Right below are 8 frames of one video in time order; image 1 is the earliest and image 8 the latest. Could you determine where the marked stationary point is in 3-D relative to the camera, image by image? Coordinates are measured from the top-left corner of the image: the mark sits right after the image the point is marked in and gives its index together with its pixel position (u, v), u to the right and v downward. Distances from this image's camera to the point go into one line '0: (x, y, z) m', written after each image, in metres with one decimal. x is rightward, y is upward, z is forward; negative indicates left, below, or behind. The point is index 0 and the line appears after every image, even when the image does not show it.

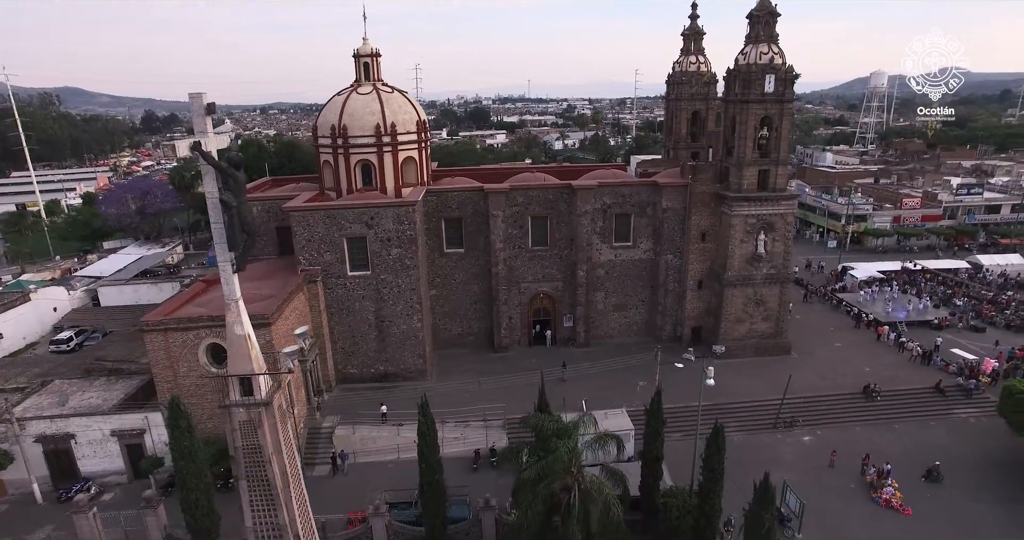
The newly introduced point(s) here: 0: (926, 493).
0: (+12.3, -6.6, +18.6) m
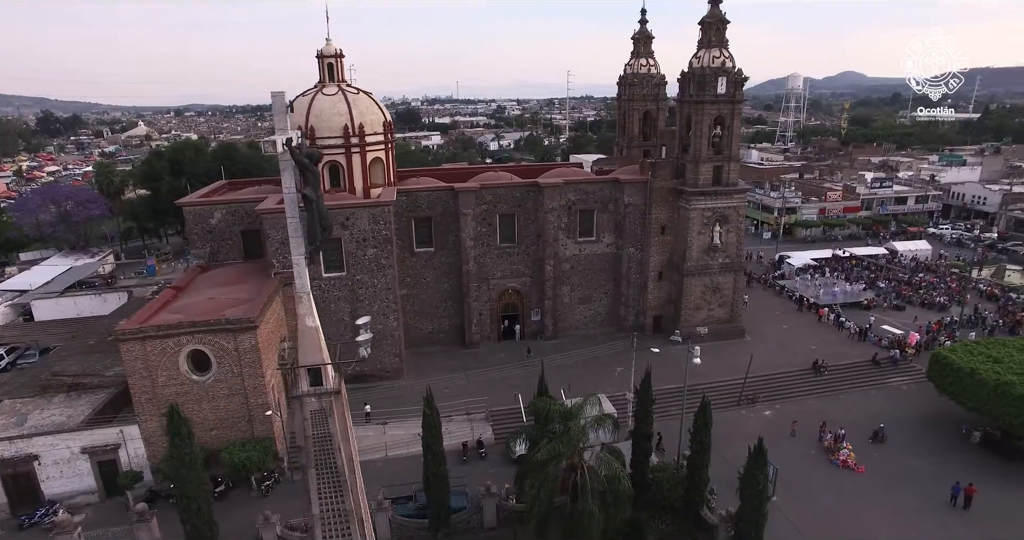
0: (+12.0, -6.0, +20.7) m
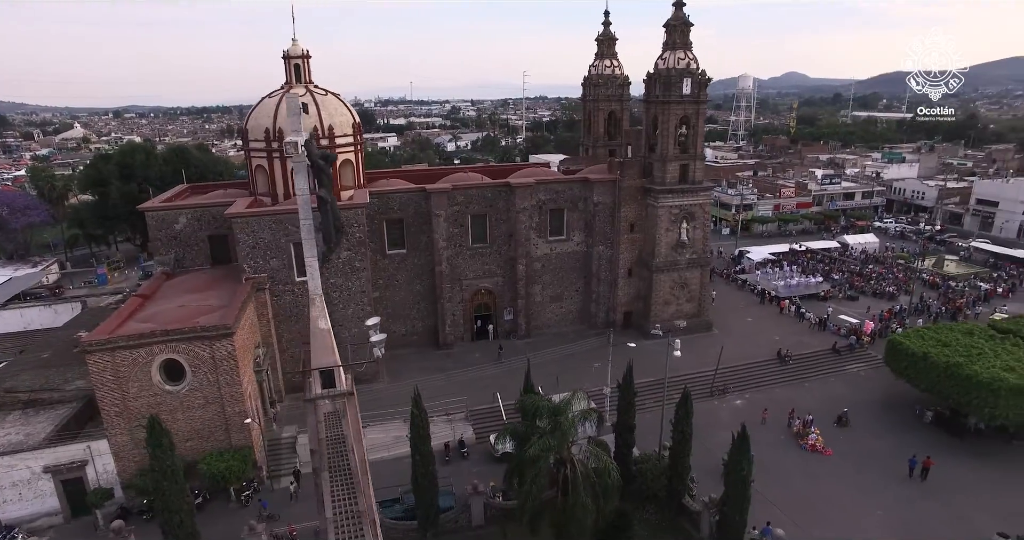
0: (+11.4, -5.7, +21.7) m
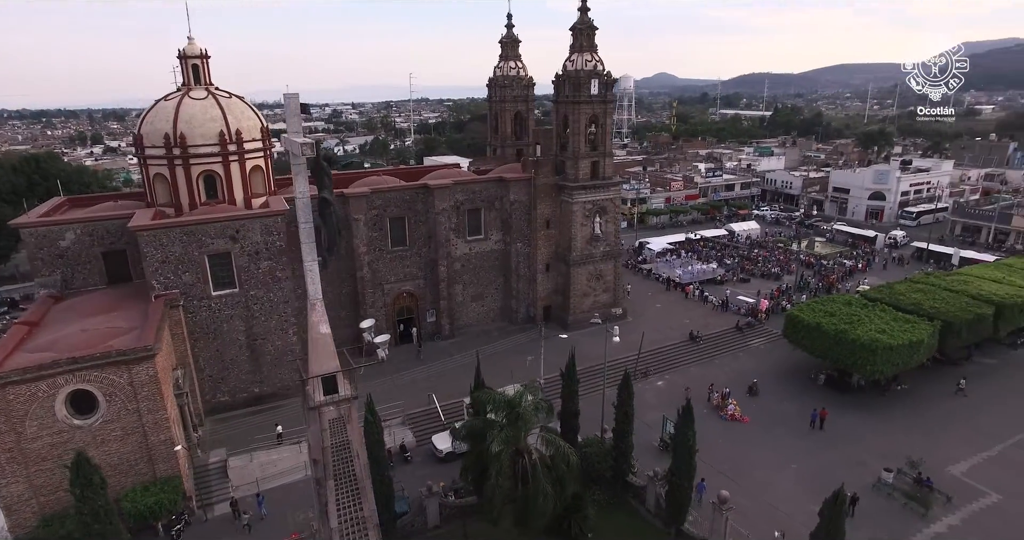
0: (+9.2, -5.1, +23.8) m
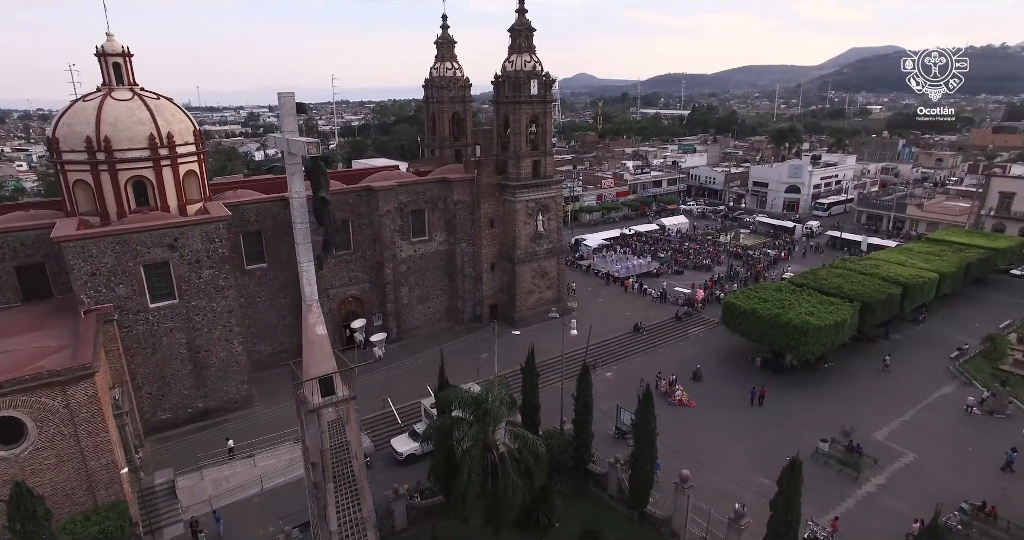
0: (+7.4, -4.7, +25.0) m
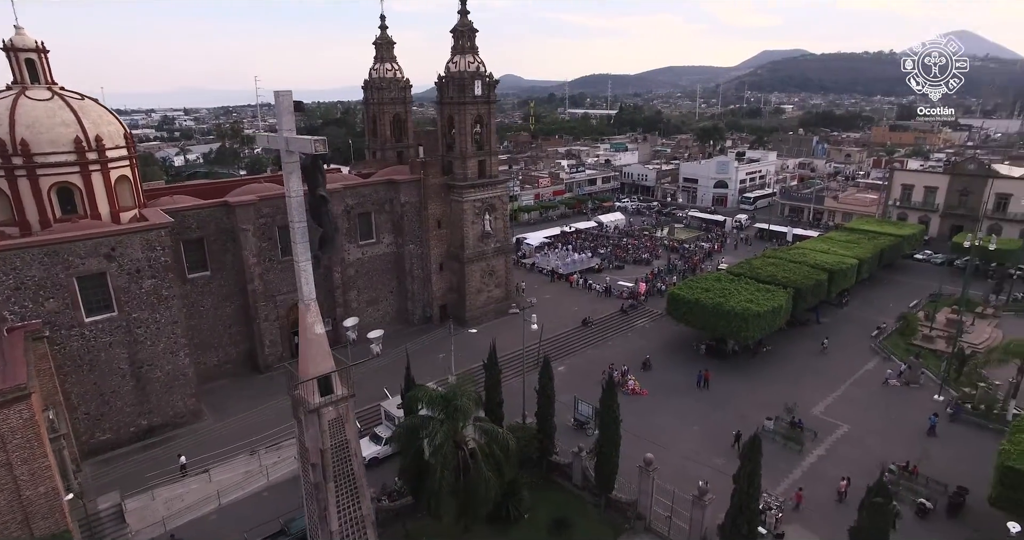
0: (+5.6, -4.4, +26.0) m
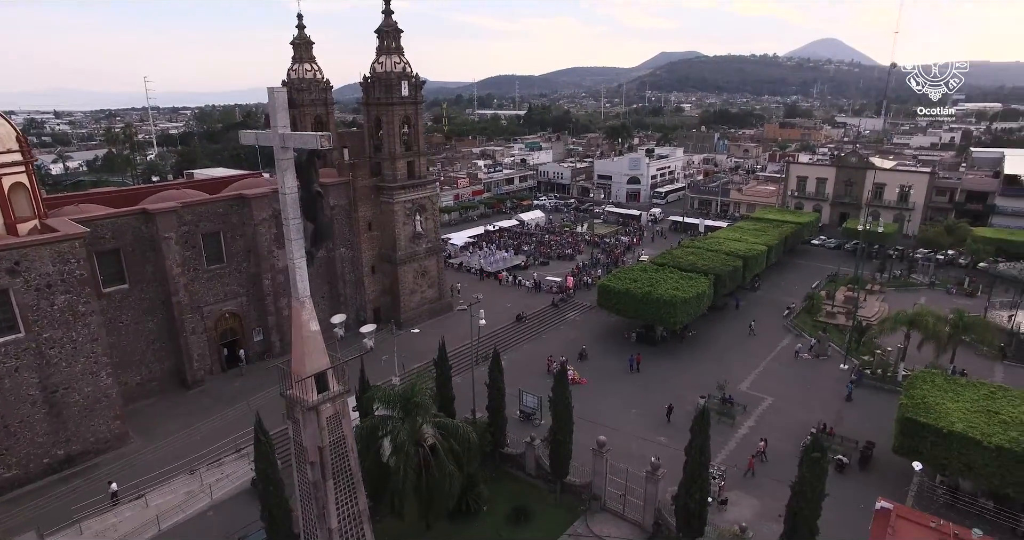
0: (+3.1, -4.1, +27.0) m
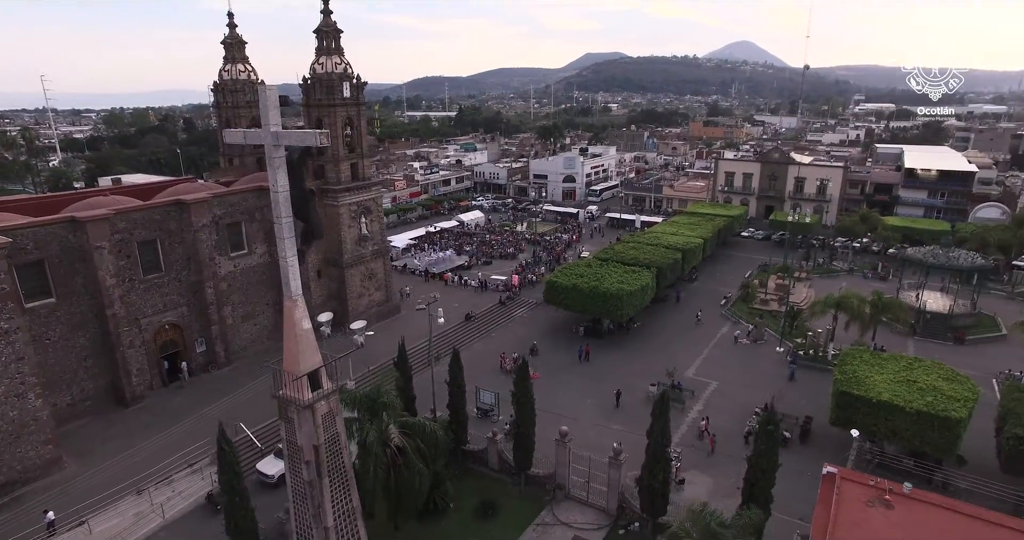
0: (+1.0, -4.0, +27.4) m
